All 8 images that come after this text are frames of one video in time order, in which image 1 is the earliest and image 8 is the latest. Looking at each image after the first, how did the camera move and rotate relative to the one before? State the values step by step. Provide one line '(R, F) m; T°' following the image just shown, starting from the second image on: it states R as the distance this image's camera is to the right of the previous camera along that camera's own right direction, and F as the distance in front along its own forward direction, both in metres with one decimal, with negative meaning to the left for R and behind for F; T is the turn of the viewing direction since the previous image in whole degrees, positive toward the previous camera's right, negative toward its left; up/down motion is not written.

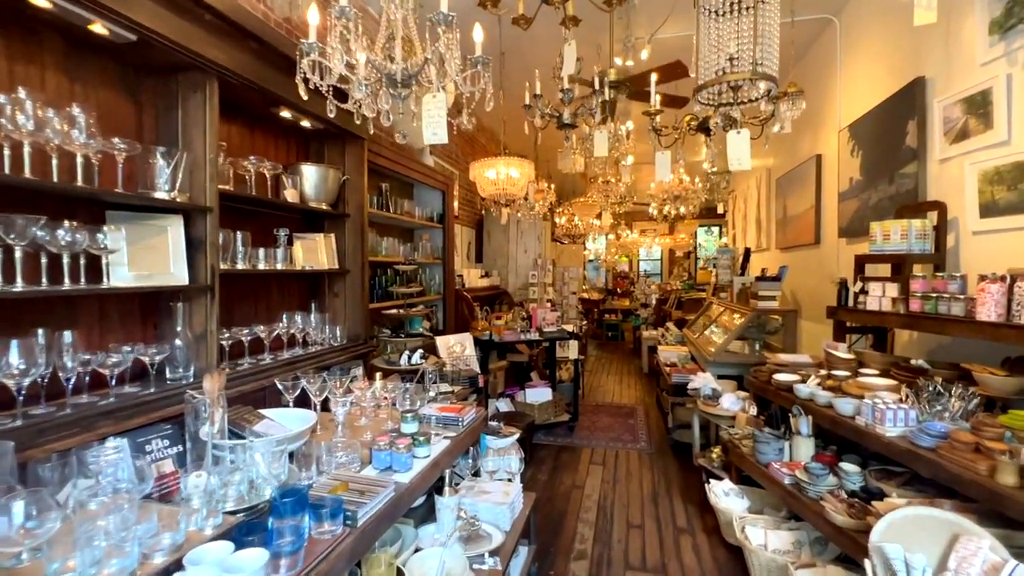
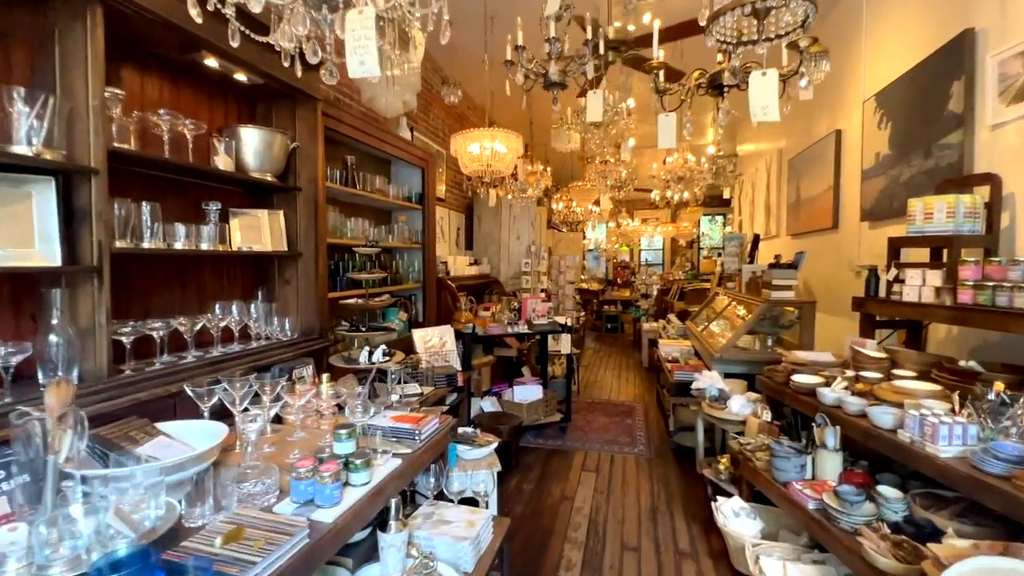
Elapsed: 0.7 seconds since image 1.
(+0.1, +0.4) m; 0°
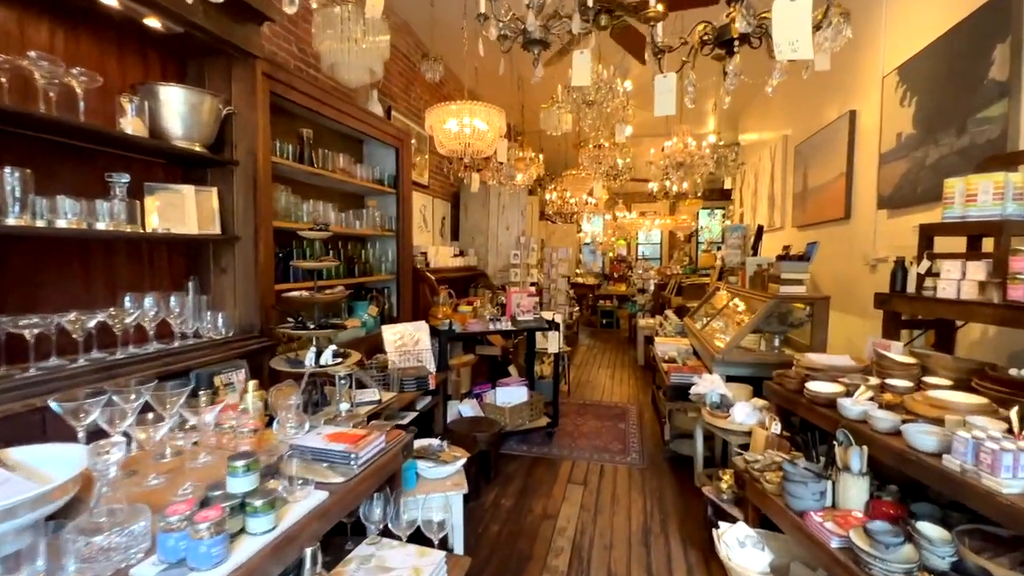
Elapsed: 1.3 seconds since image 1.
(+0.1, +0.3) m; 0°
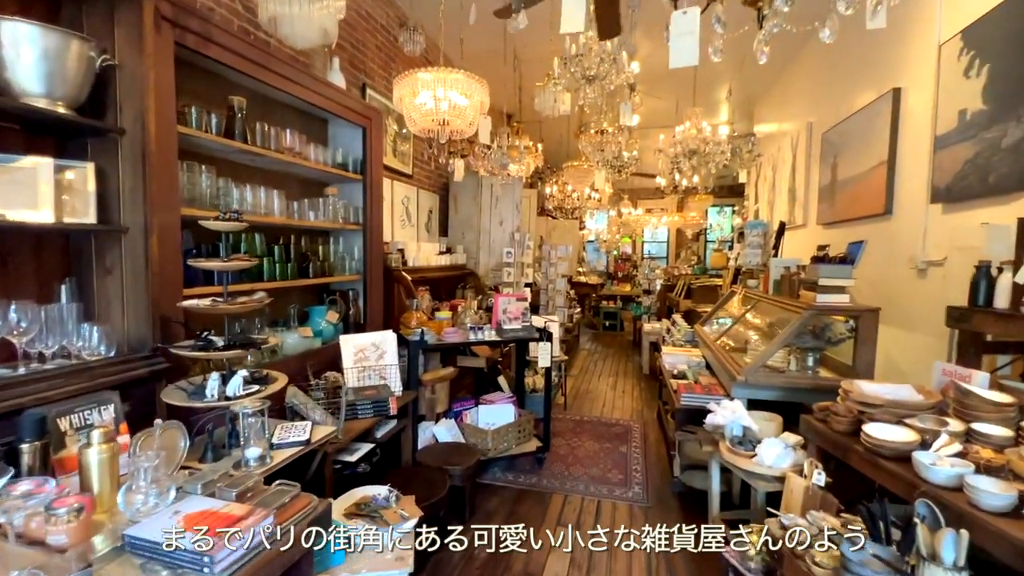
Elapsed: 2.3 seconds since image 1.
(+0.1, +0.5) m; -1°
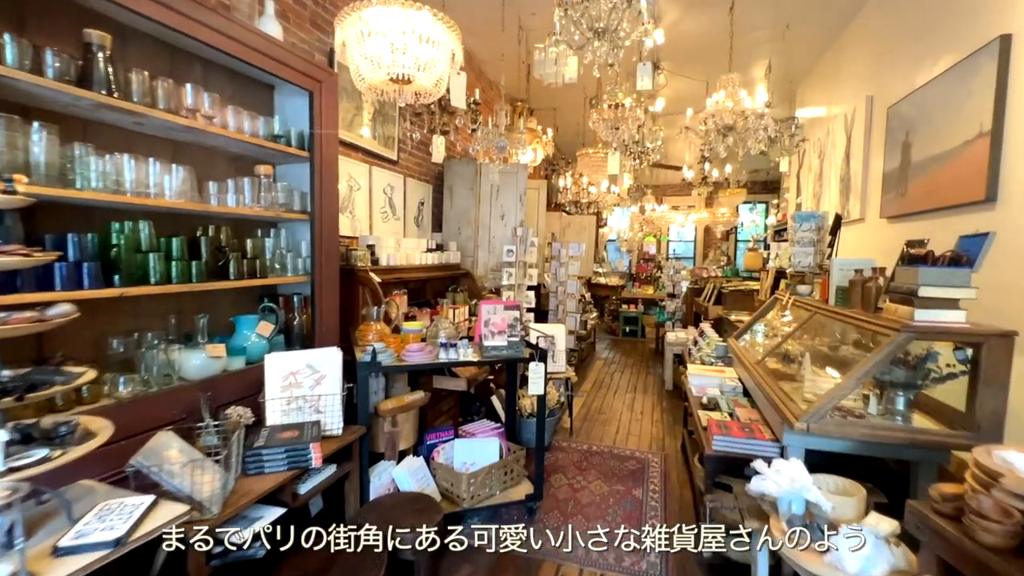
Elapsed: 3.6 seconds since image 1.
(+0.2, +0.6) m; -3°
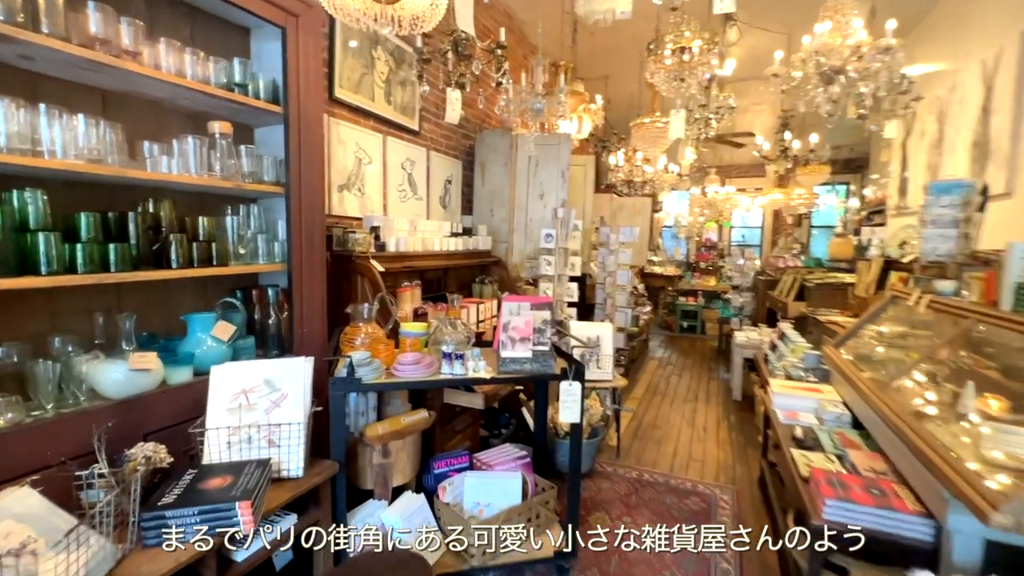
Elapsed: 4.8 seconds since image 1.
(+0.1, +0.6) m; -6°
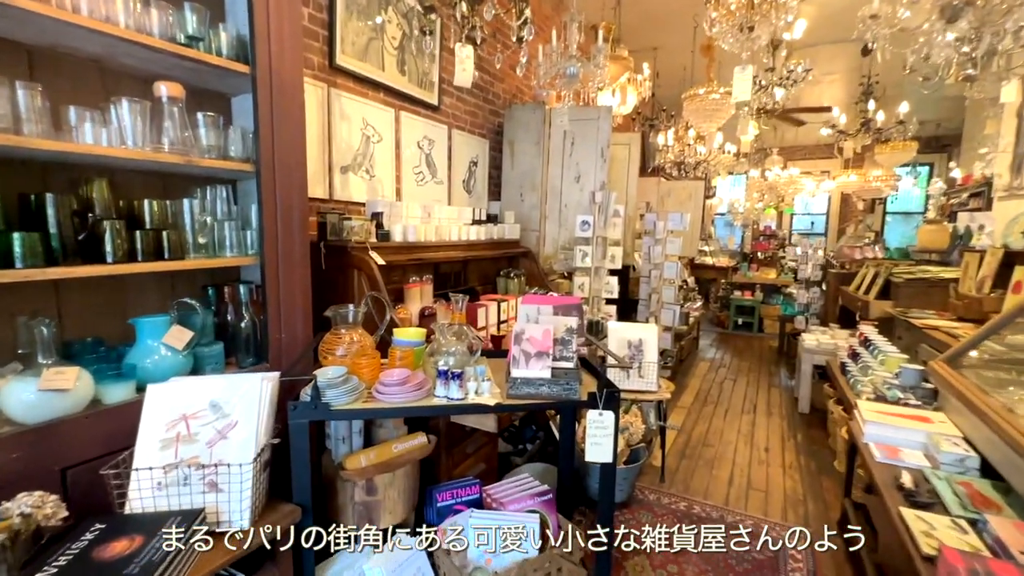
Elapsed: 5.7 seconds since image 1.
(+0.1, +0.4) m; -5°
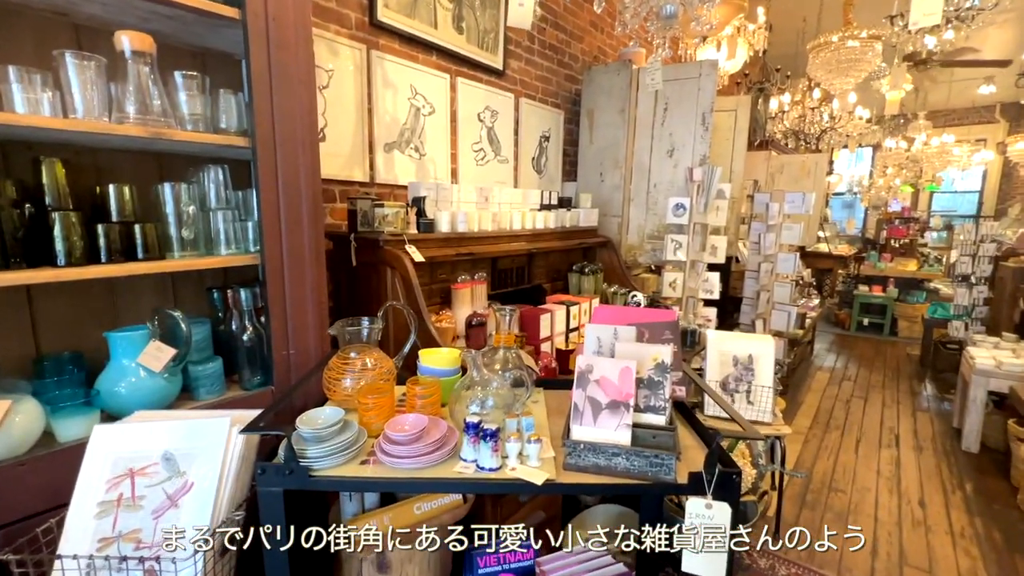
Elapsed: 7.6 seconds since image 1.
(0.0, +0.4) m; -10°
